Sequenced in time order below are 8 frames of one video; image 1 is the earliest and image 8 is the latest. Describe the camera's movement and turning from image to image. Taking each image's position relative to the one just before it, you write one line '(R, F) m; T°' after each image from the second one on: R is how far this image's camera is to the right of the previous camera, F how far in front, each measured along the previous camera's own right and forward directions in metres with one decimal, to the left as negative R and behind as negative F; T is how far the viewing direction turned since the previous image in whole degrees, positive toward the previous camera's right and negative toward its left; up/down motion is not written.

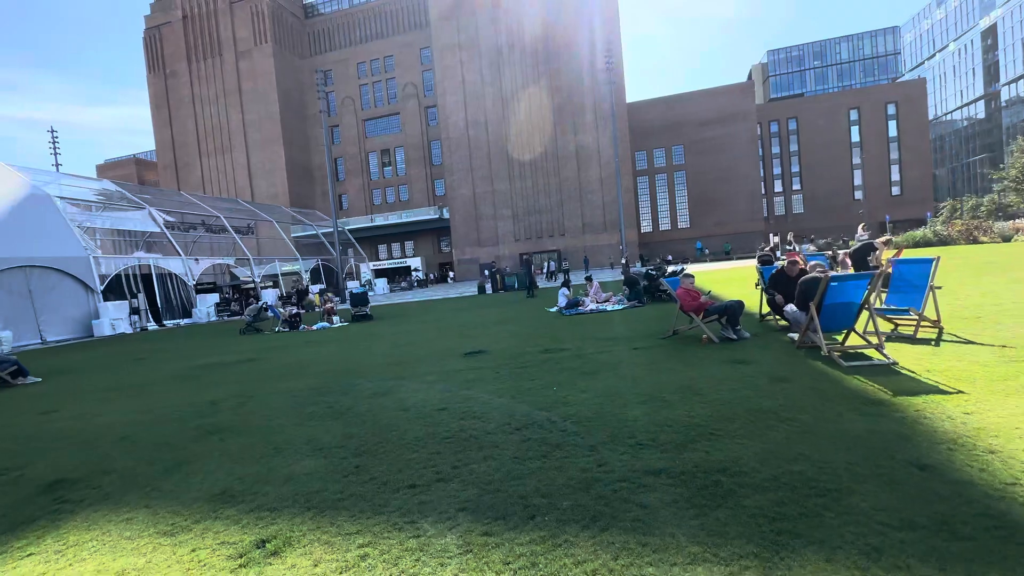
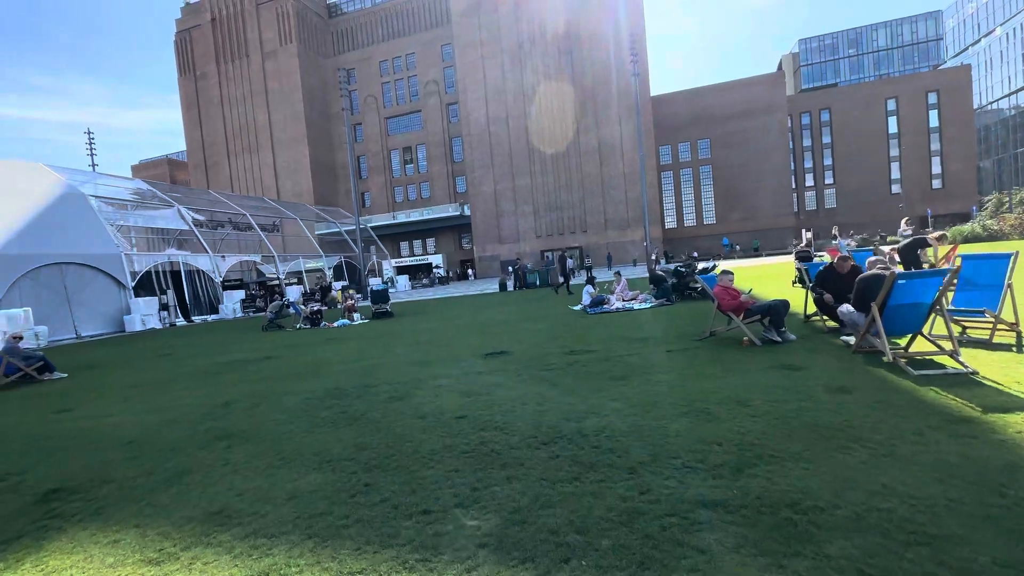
(0.0, +0.4) m; -3°
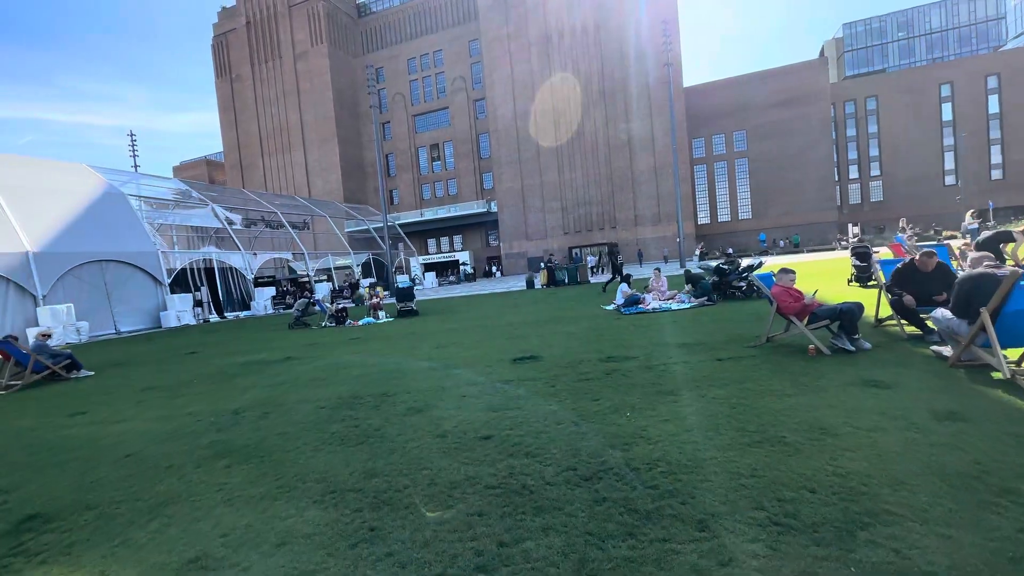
(-0.1, +0.6) m; -3°
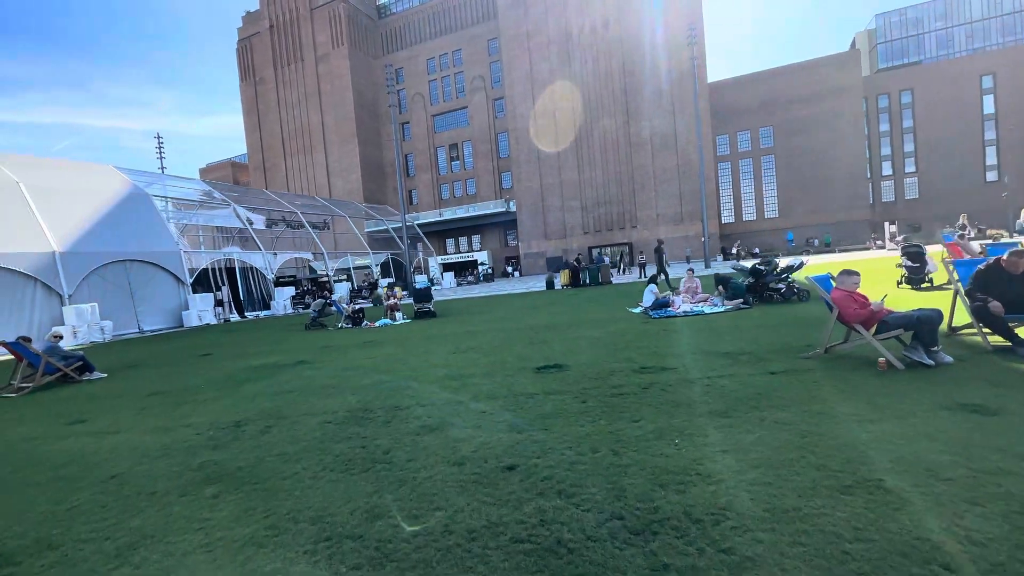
(-0.1, +0.6) m; -2°
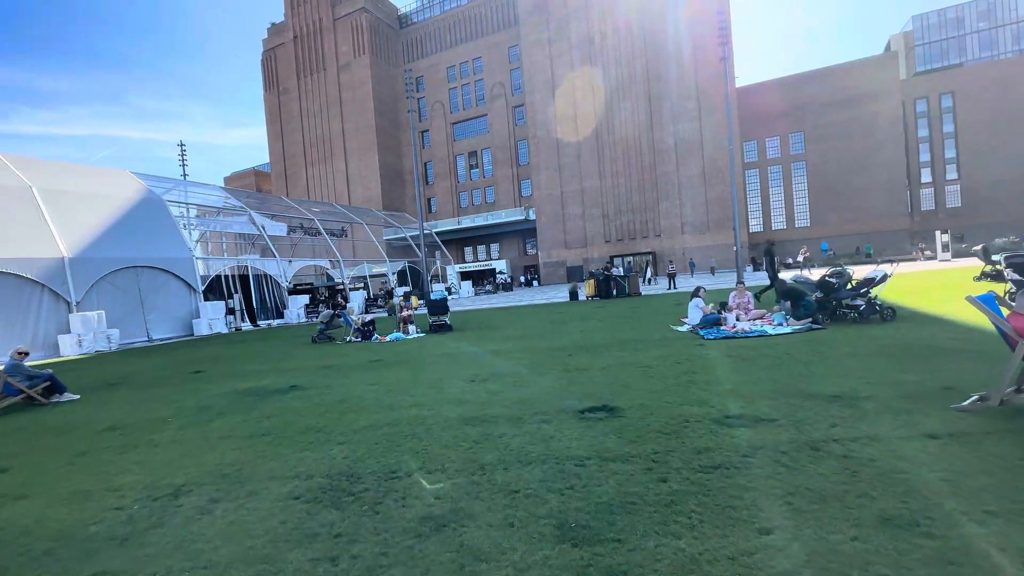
(-0.2, +1.5) m; -2°
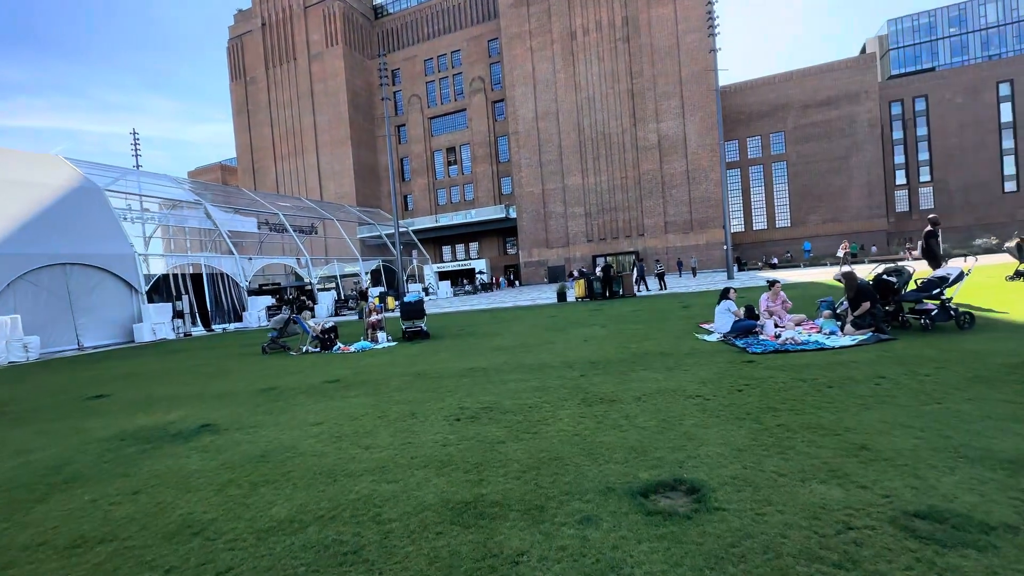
(-0.3, +2.1) m; +3°
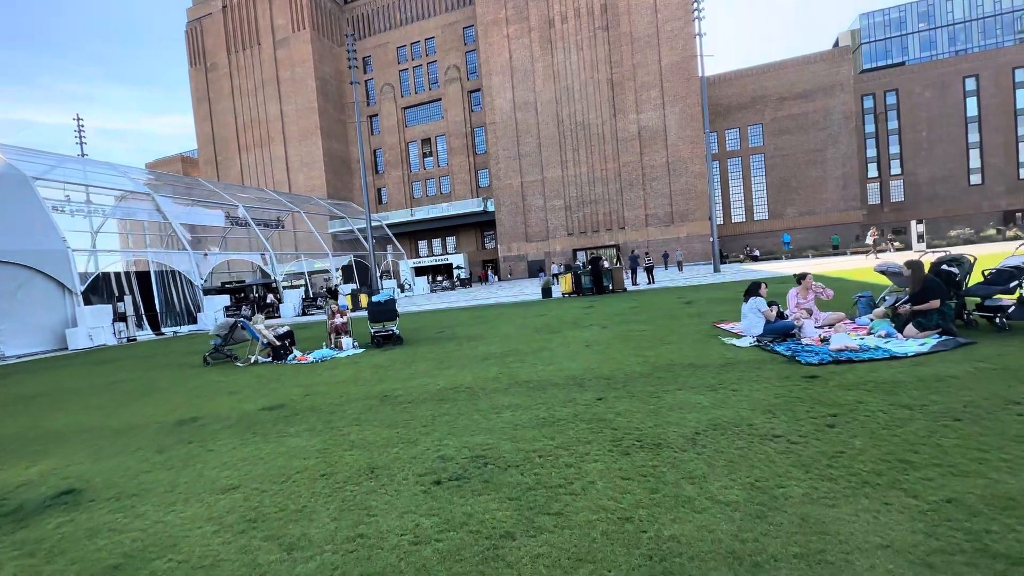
(-0.2, +1.7) m; +3°
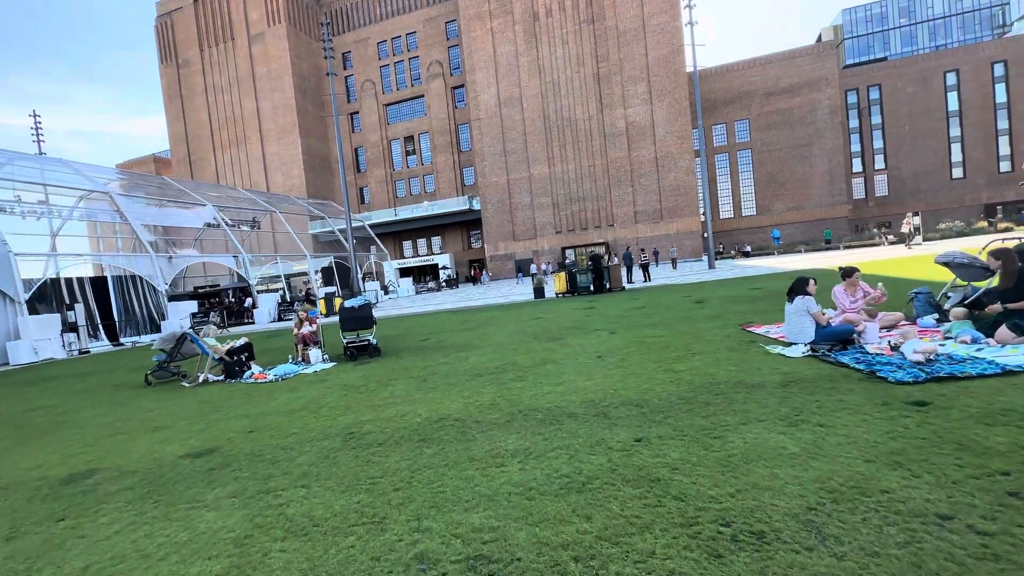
(-0.2, +1.4) m; +2°
